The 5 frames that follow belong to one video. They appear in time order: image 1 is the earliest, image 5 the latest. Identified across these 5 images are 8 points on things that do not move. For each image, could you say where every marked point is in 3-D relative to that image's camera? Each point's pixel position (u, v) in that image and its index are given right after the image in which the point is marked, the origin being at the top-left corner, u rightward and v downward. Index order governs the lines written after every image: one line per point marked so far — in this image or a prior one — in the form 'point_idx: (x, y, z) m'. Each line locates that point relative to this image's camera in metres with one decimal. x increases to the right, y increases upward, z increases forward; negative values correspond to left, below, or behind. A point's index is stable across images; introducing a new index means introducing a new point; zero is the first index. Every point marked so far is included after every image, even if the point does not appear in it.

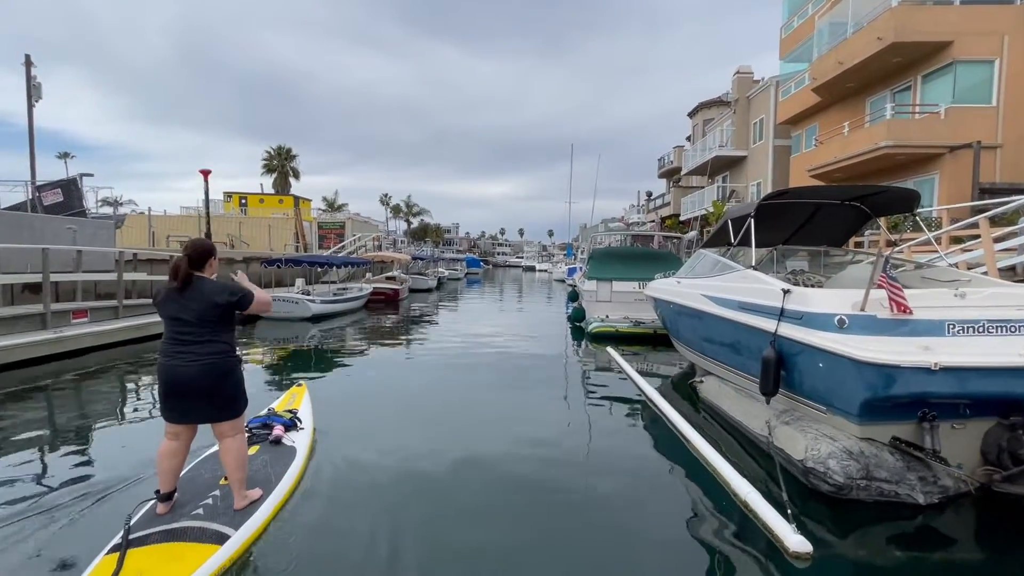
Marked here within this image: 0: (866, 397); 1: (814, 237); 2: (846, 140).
0: (+2.7, -0.8, +4.0) m
1: (+4.5, +0.7, +7.8) m
2: (+10.1, +4.5, +16.1) m
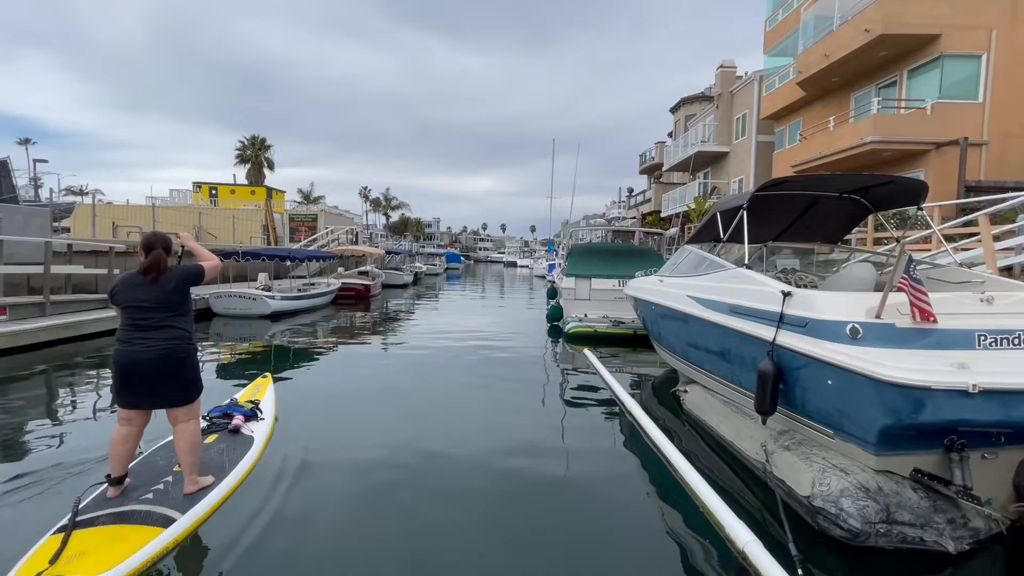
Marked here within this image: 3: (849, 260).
0: (+2.4, -0.9, +3.4) m
1: (+4.0, +0.7, +7.2) m
2: (+9.4, +4.5, +15.7) m
3: (+4.0, +0.3, +6.3) m
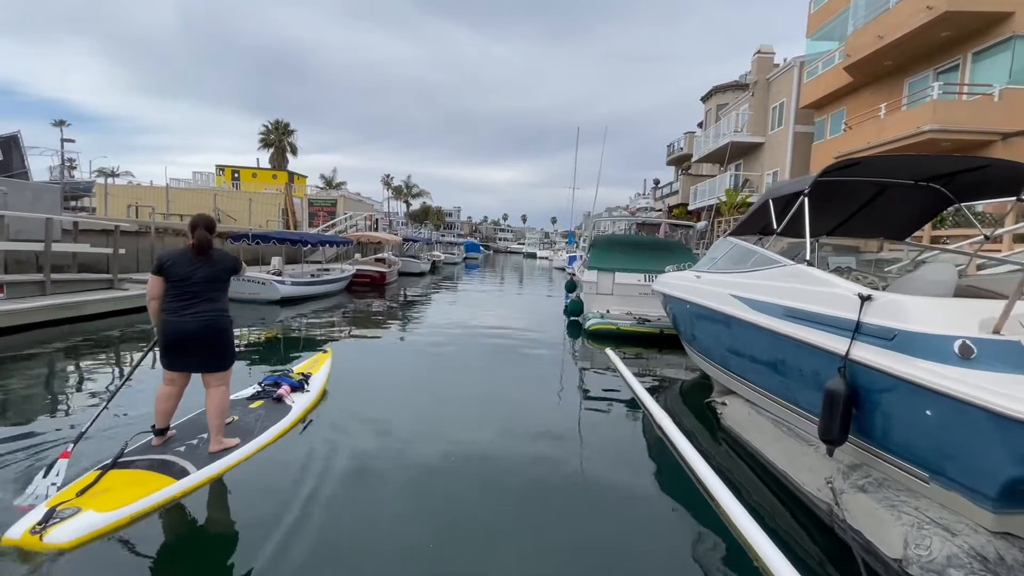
0: (+2.4, -0.9, +2.5) m
1: (+4.2, +0.7, +6.3) m
2: (+10.1, +4.5, +14.5) m
3: (+4.1, +0.3, +5.4) m
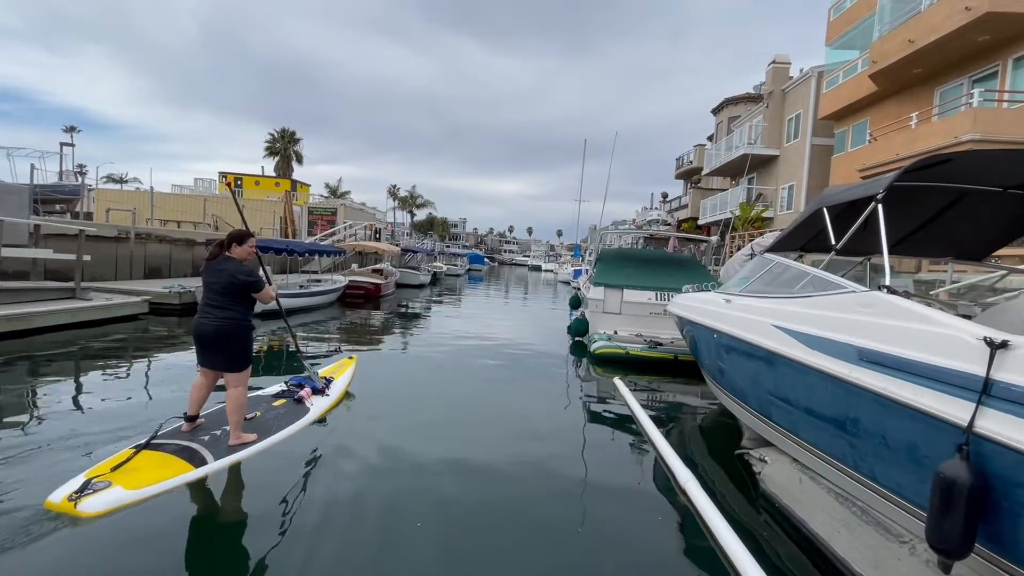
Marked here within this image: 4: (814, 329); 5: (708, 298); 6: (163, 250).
0: (+2.3, -1.1, +1.4) m
1: (+4.2, +0.4, +5.2) m
2: (+10.1, +3.9, +13.5) m
3: (+4.1, 0.0, +4.4) m
4: (+2.1, -0.3, +3.7) m
5: (+2.2, -0.1, +6.0) m
6: (-11.1, +1.2, +17.0) m
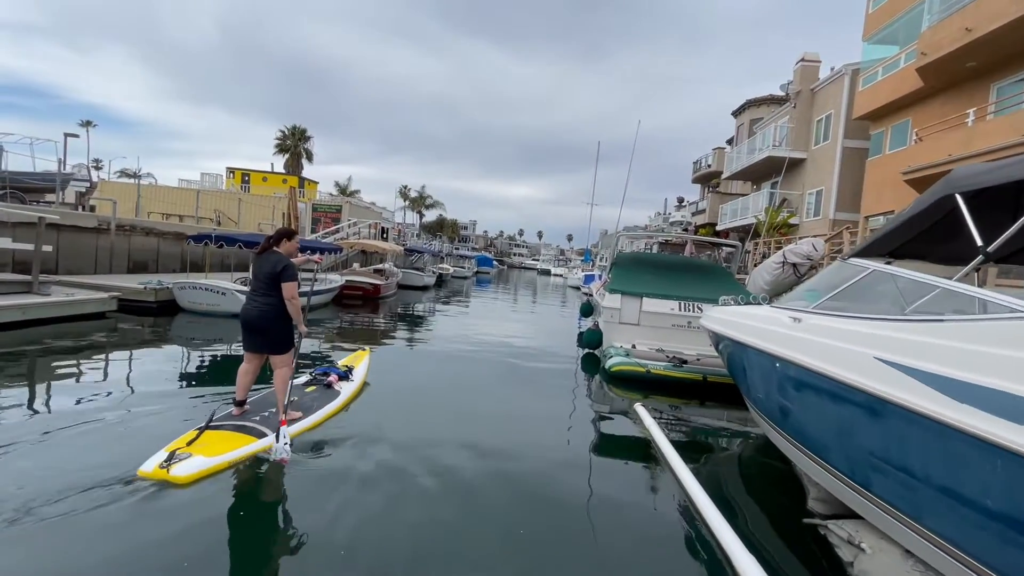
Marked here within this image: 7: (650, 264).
0: (+2.2, -1.2, +0.2) m
1: (+4.2, +0.3, +4.0) m
2: (+10.4, +3.5, +12.1) m
3: (+4.1, -0.1, +3.1) m
4: (+2.1, -0.4, +2.5) m
5: (+2.3, -0.2, +4.8) m
6: (-10.9, +1.3, +16.0) m
7: (+2.9, +0.5, +10.3) m
